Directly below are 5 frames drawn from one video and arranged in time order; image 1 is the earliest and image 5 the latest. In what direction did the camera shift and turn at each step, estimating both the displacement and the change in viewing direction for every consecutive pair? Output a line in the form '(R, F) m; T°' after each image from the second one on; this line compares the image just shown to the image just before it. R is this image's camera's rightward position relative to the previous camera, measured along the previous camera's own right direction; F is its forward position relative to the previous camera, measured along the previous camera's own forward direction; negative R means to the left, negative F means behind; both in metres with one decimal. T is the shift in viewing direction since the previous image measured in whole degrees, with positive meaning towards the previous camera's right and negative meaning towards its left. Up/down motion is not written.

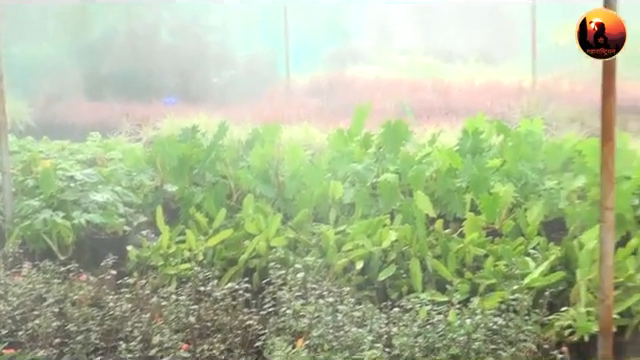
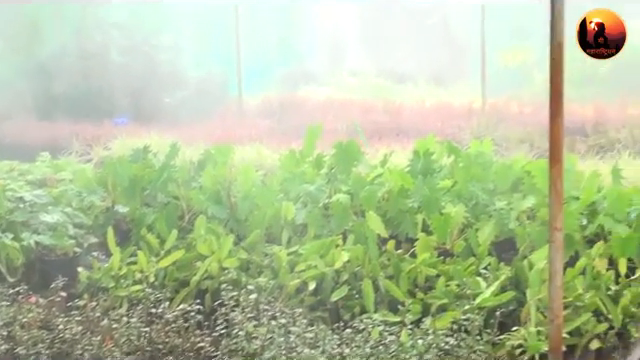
(0.0, 0.0) m; +3°
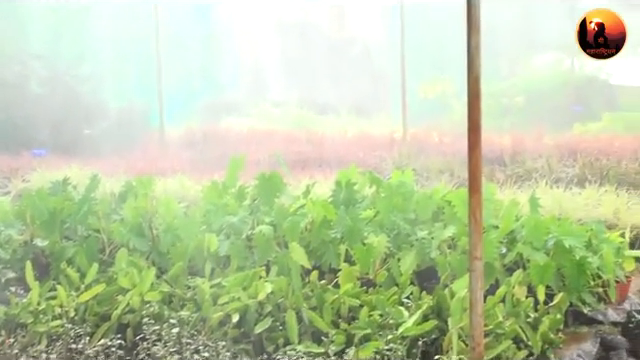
(0.0, 0.0) m; +4°
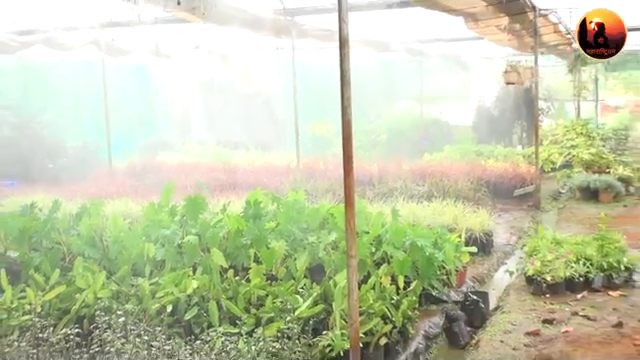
(+0.1, -0.8) m; +4°
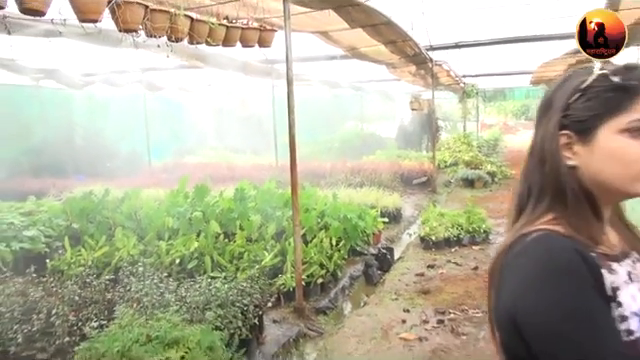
(+0.5, -1.6) m; -4°
